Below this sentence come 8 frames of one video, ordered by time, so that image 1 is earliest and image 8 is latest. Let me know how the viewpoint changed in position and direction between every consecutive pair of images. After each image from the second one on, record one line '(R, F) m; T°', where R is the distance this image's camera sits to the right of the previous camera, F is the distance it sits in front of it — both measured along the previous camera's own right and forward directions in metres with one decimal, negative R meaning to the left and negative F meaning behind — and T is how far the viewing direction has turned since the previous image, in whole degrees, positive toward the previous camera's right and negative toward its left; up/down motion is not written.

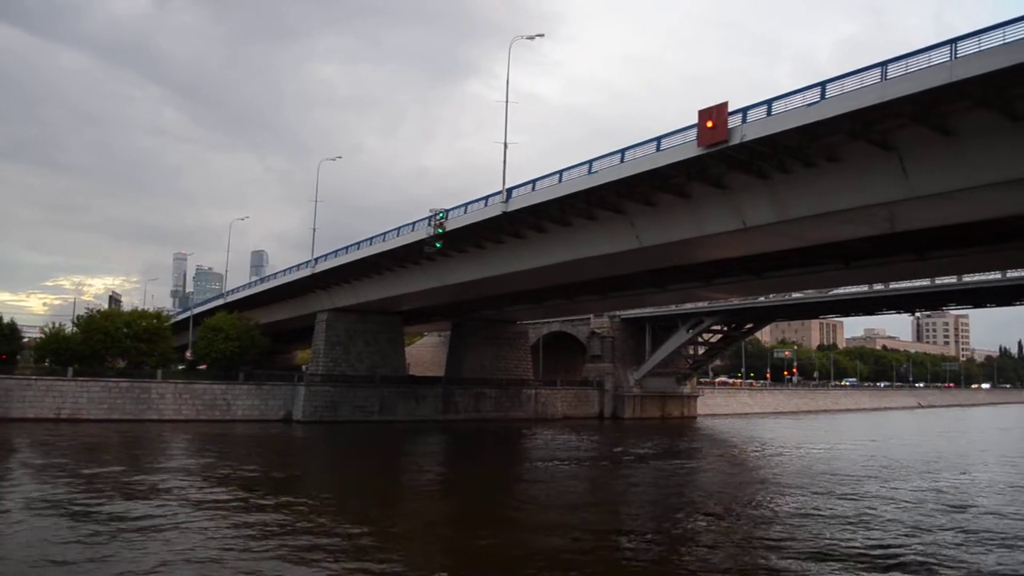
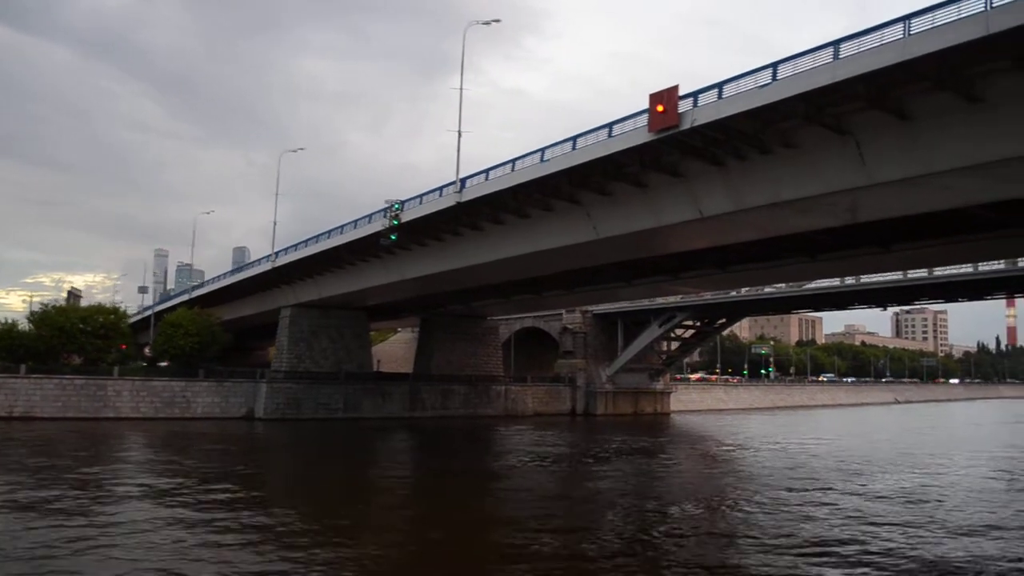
(+0.7, +0.7) m; +1°
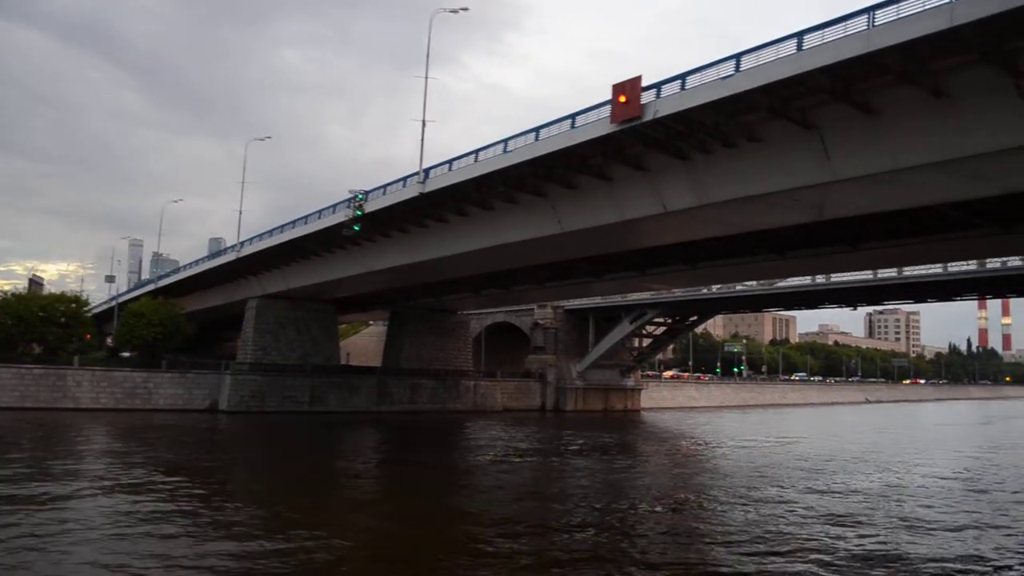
(+0.4, +0.4) m; +1°
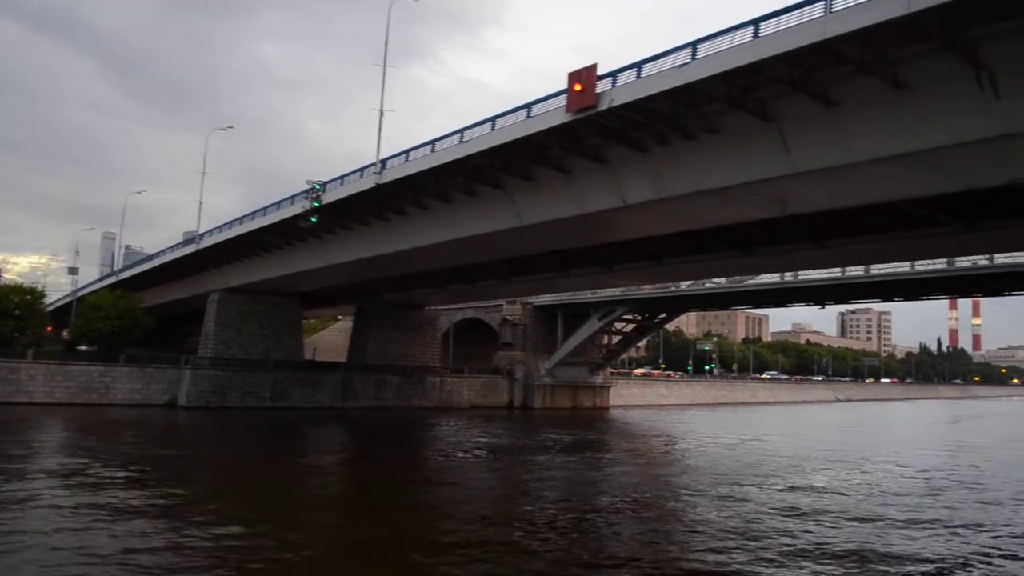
(+0.4, +0.4) m; +2°
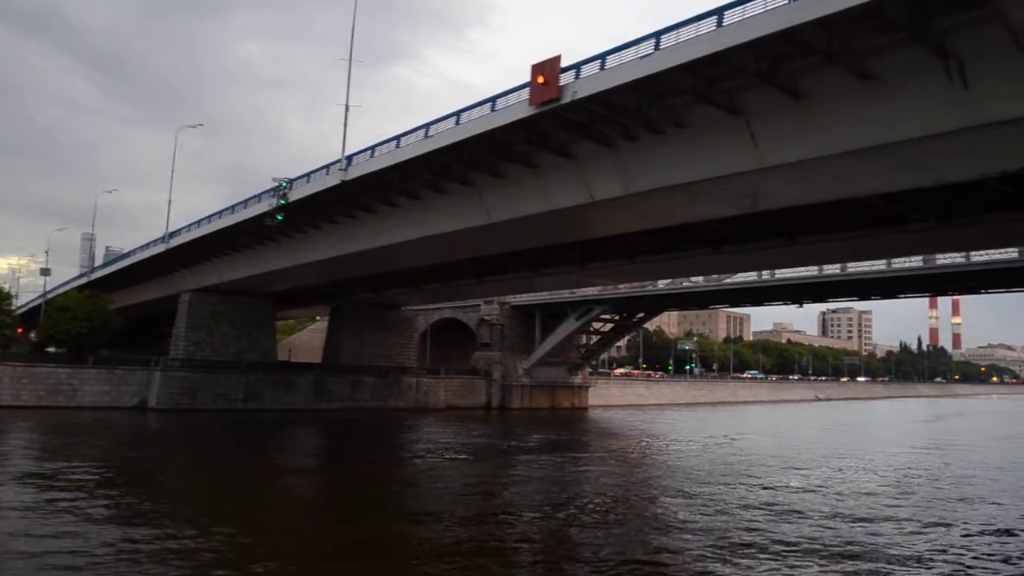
(+0.3, +0.4) m; +1°
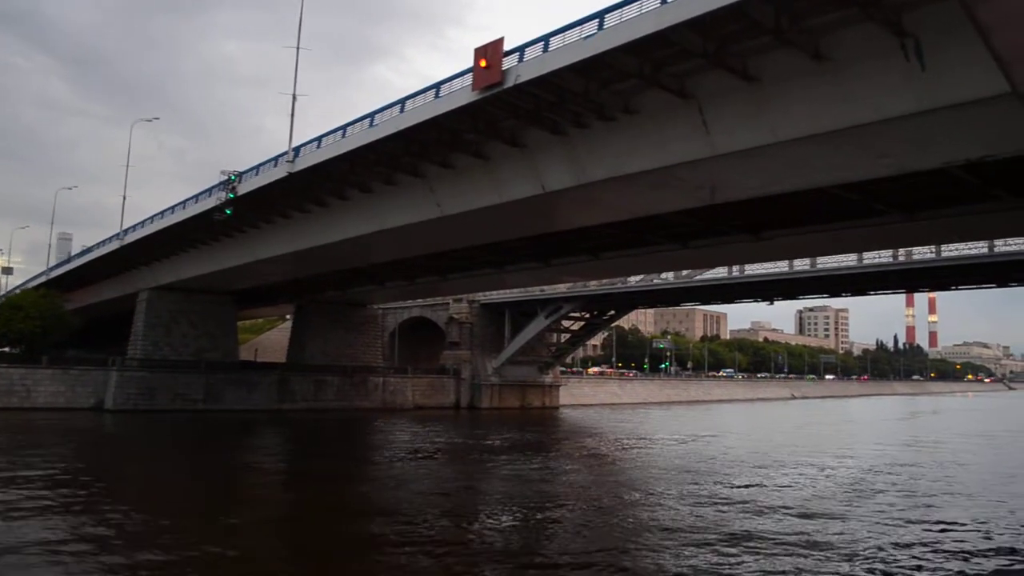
(+0.6, +0.6) m; +1°
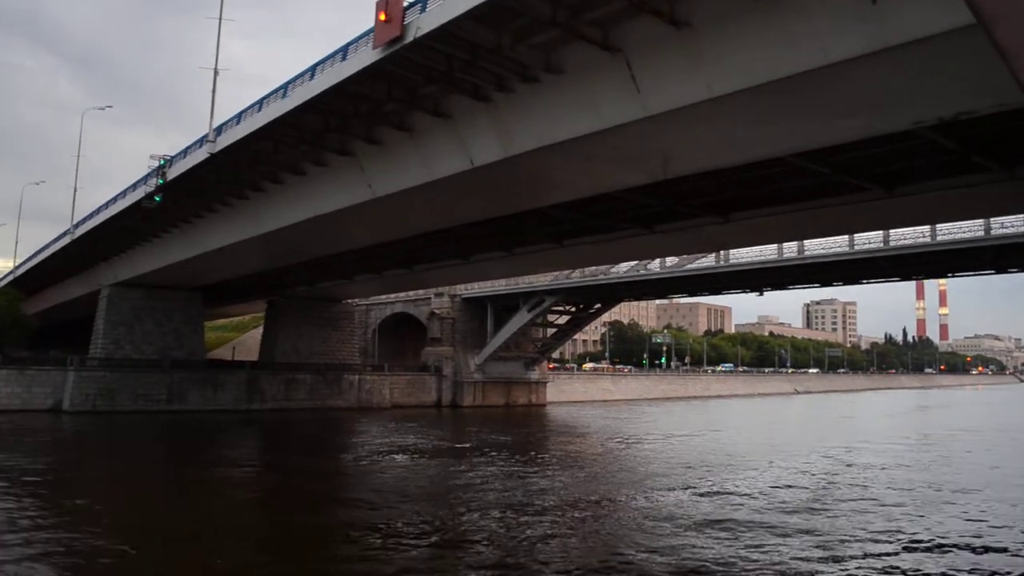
(+1.4, +1.5) m; -1°
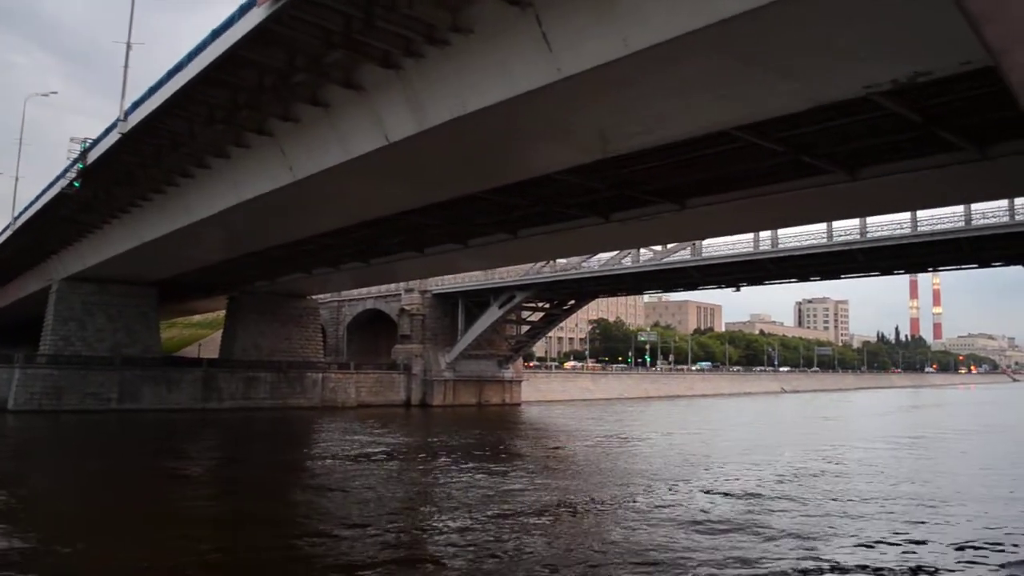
(+1.1, +1.2) m; 0°
